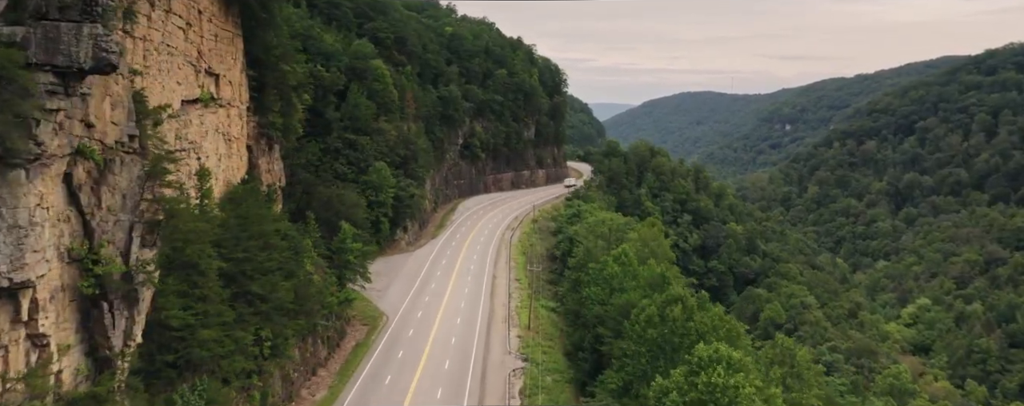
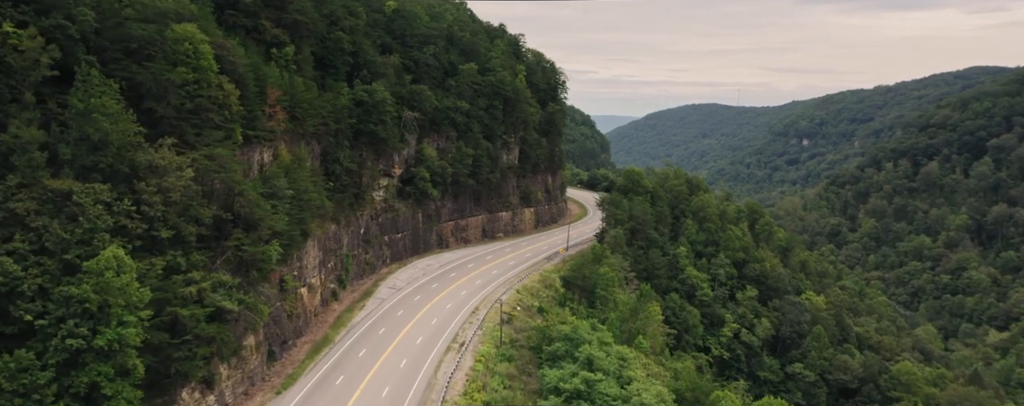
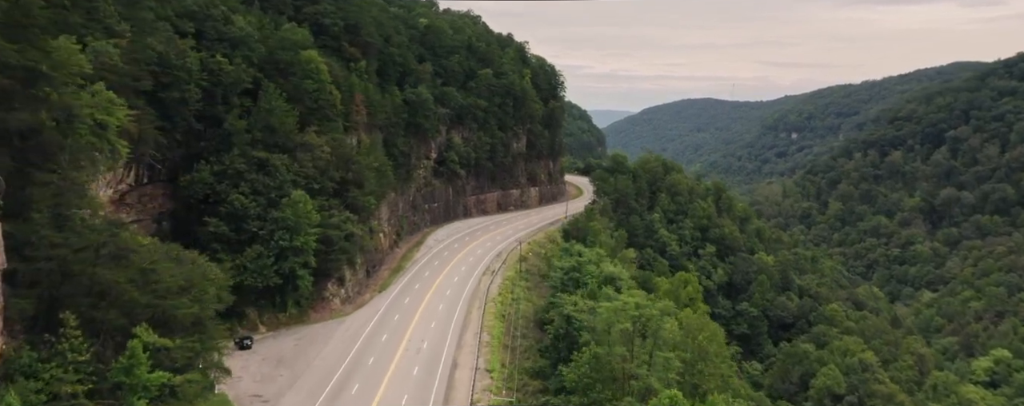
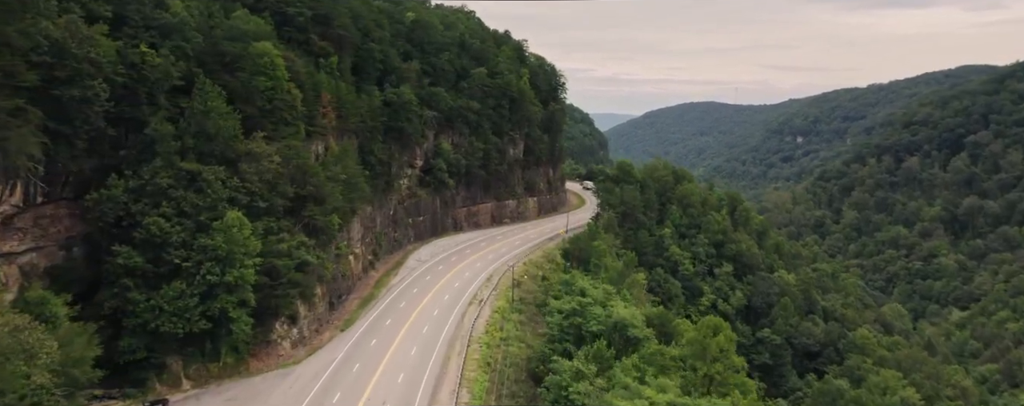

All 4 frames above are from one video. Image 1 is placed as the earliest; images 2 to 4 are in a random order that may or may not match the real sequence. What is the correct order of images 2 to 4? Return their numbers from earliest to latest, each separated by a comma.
3, 4, 2
